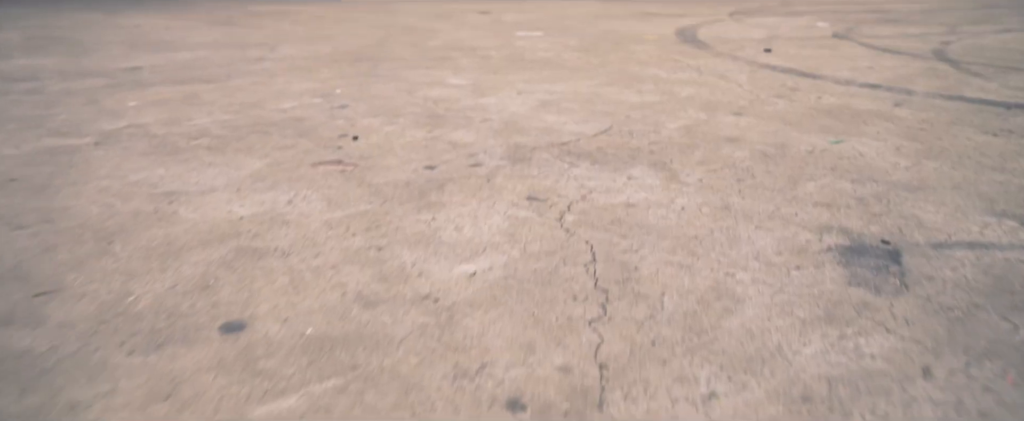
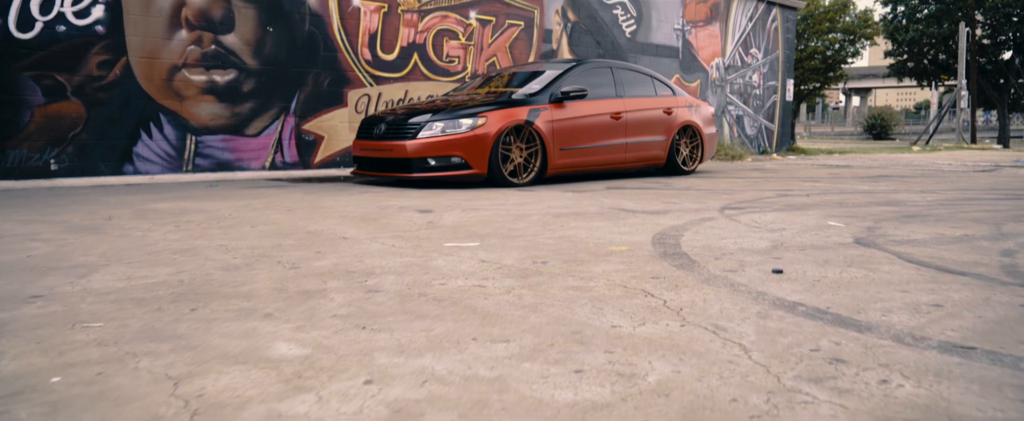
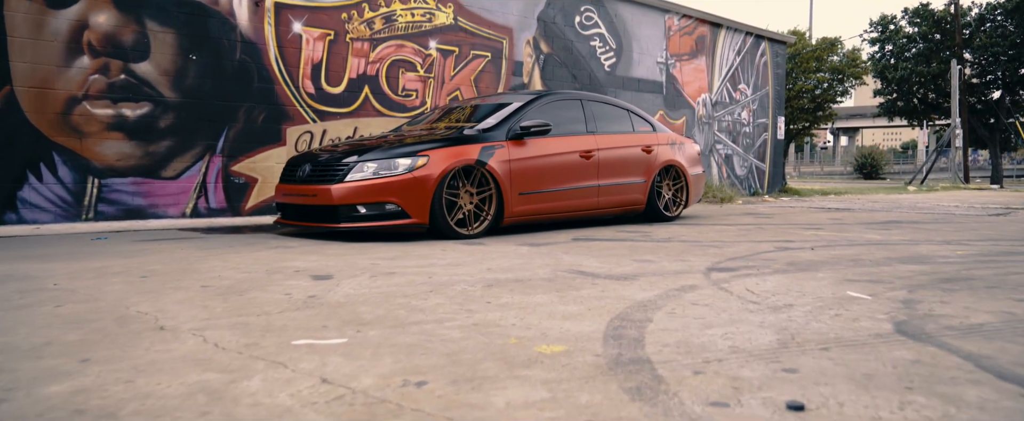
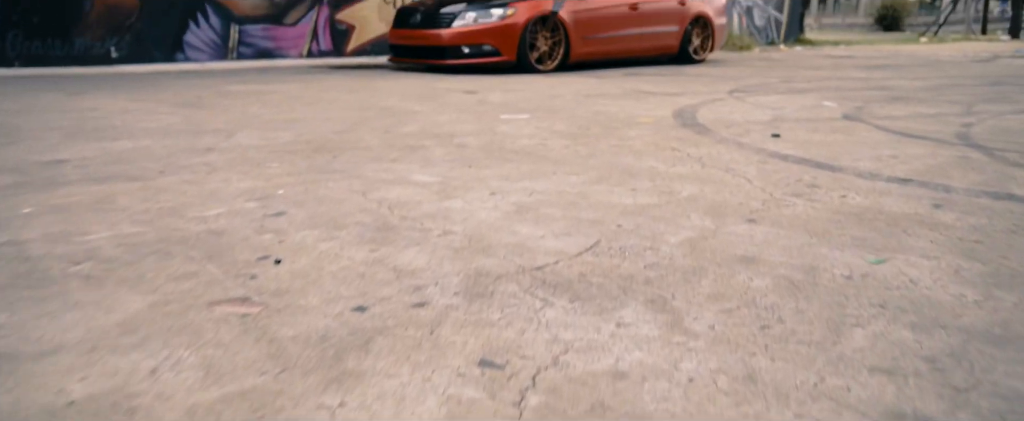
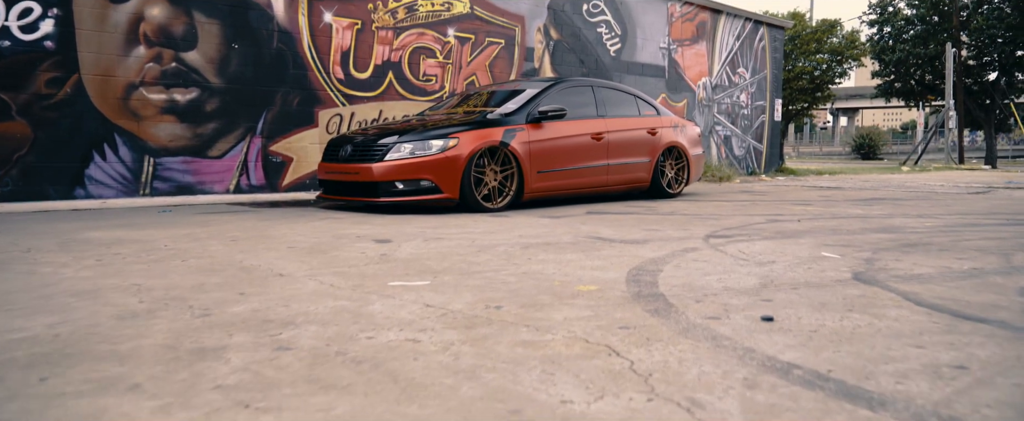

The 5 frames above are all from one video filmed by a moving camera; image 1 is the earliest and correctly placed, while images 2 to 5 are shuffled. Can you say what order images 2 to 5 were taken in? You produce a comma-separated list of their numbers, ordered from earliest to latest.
4, 2, 5, 3
